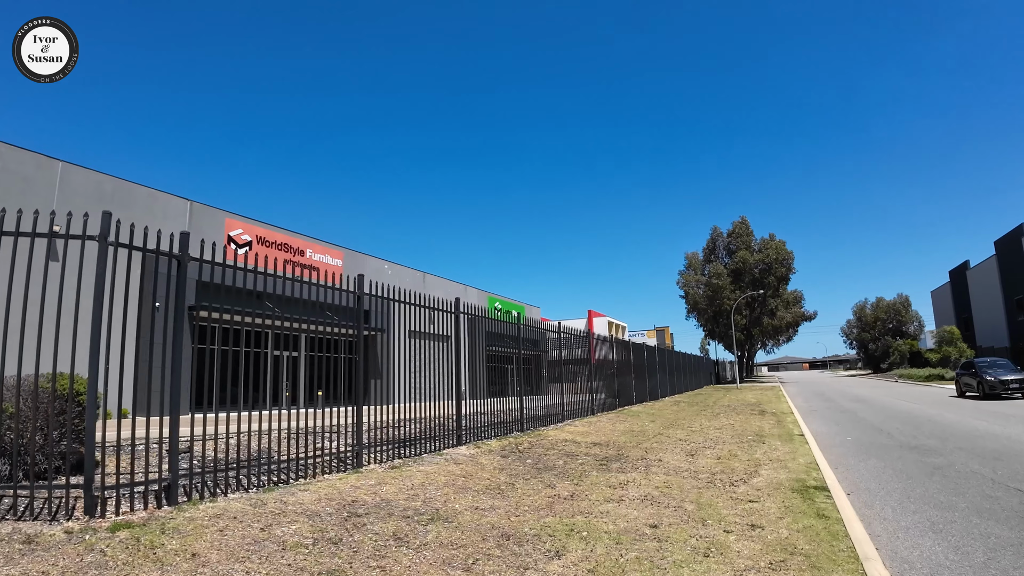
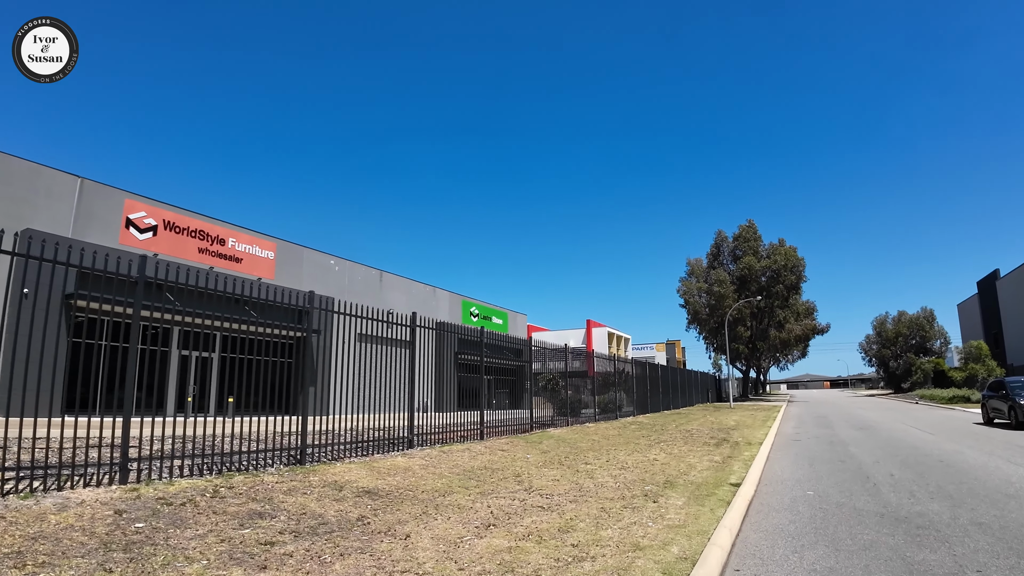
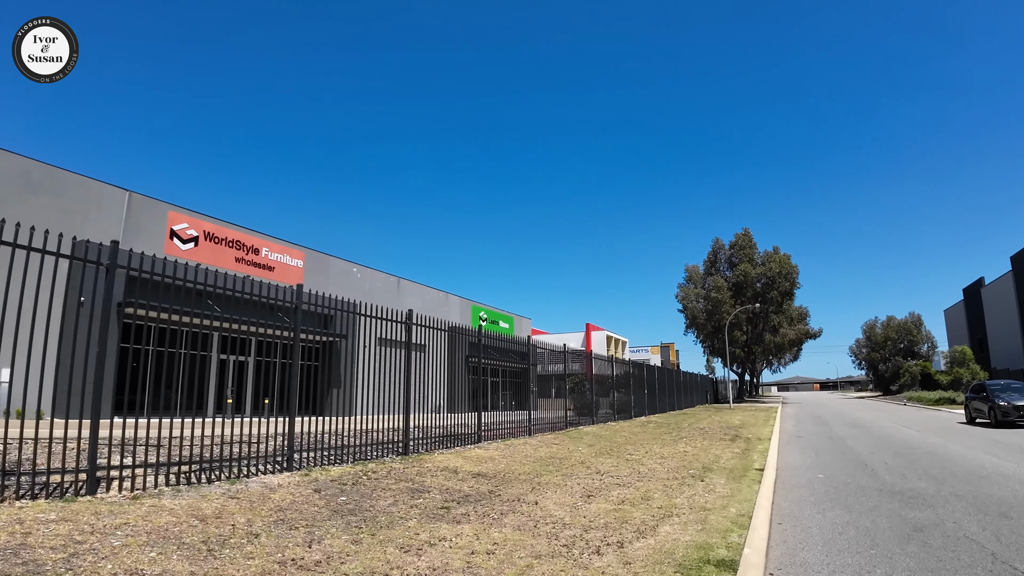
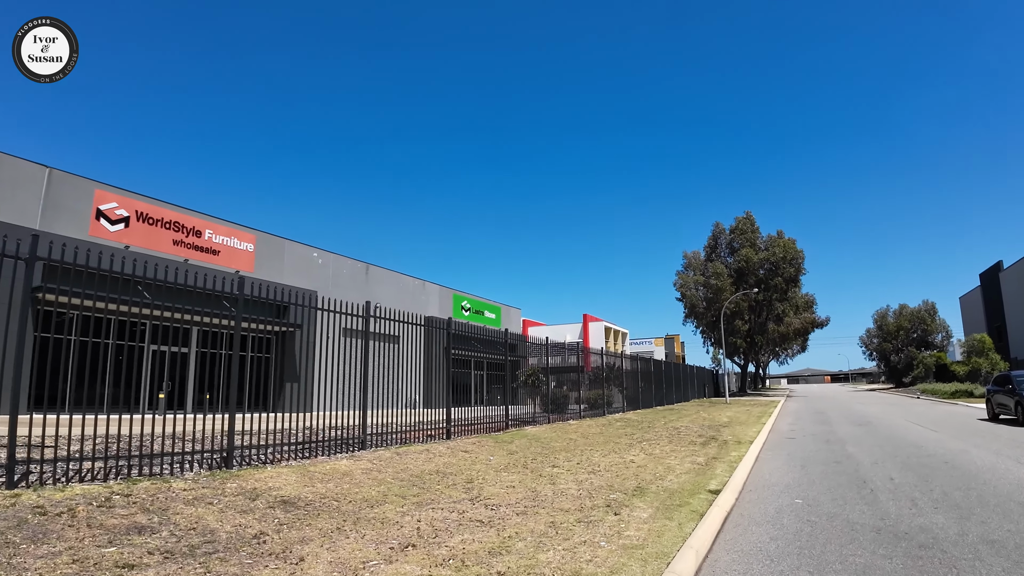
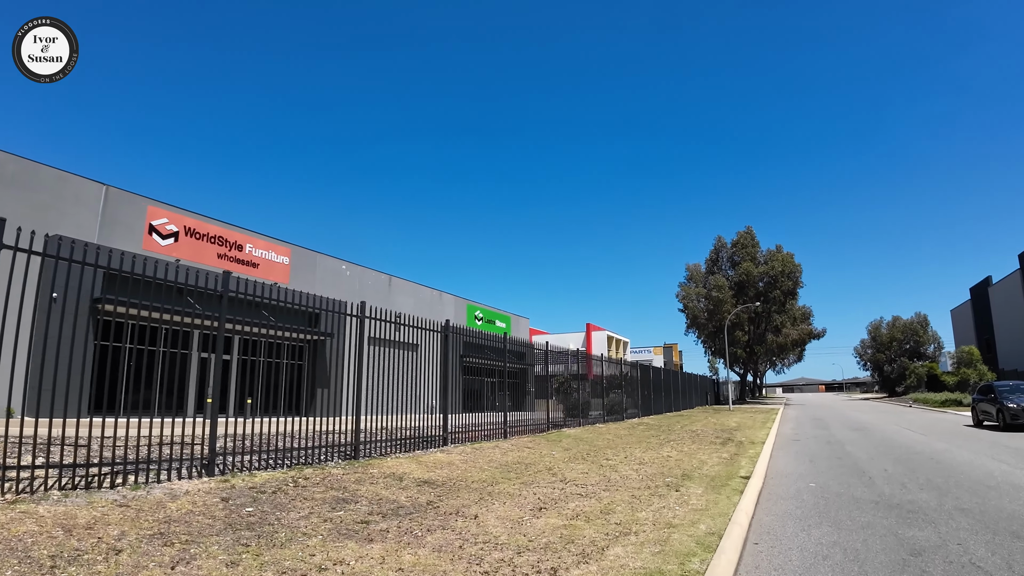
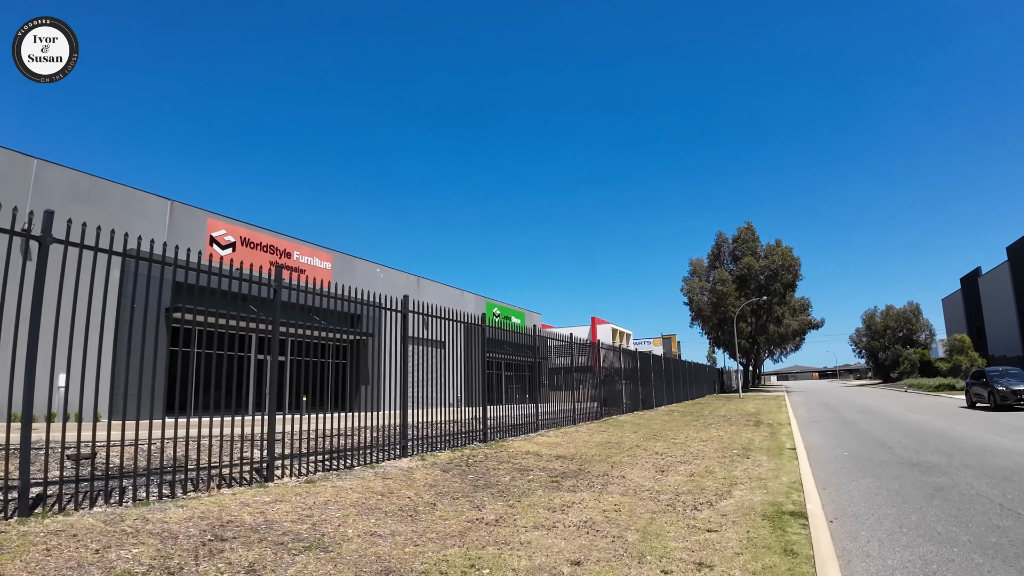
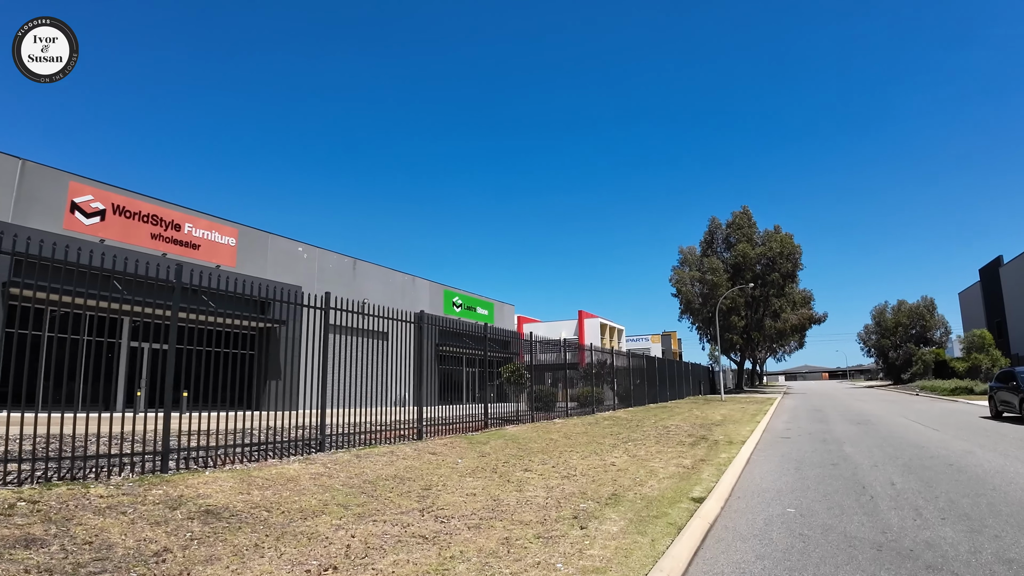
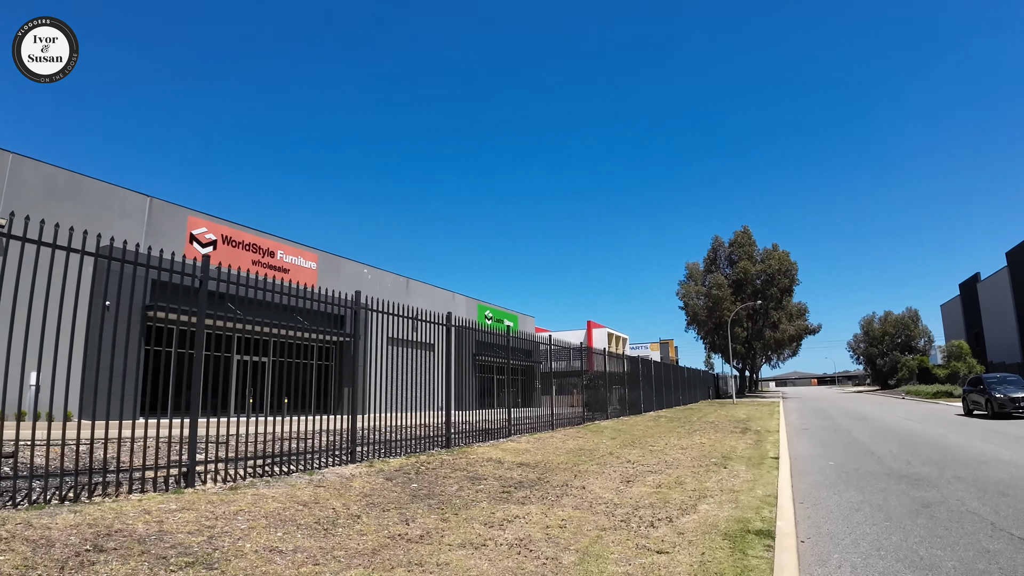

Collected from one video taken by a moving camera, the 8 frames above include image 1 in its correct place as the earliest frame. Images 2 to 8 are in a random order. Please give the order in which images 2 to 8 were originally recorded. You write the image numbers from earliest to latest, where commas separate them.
6, 8, 3, 5, 2, 4, 7
